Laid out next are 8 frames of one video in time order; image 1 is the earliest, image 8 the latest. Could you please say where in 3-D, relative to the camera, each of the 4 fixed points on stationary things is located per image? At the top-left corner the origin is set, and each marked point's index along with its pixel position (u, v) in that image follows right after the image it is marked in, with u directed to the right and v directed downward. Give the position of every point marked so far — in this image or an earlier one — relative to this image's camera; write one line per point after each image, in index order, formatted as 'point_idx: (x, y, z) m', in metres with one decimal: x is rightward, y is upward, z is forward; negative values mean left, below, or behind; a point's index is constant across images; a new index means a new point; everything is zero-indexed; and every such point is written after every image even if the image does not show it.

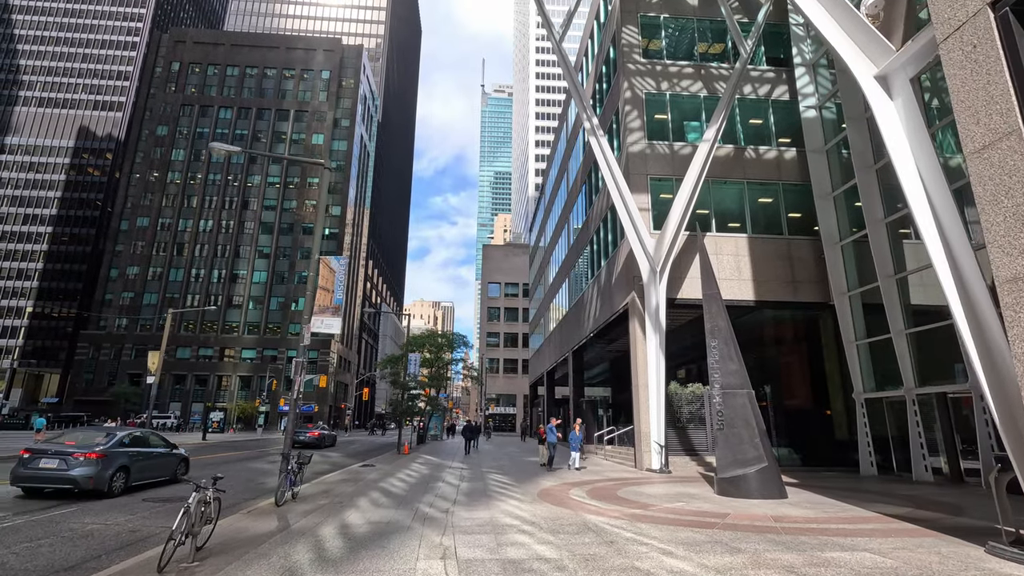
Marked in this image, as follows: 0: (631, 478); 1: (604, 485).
0: (+3.4, -5.4, +15.0) m
1: (+2.4, -5.0, +13.6) m
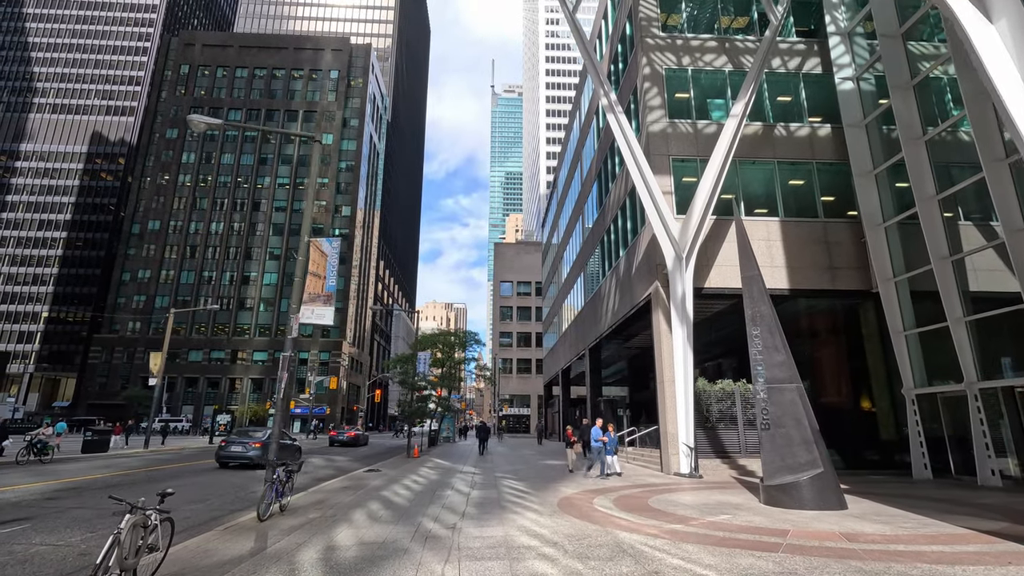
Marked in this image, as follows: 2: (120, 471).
0: (+3.8, -5.0, +13.6) m
1: (+2.7, -4.6, +12.2) m
2: (-11.8, -5.5, +16.3) m
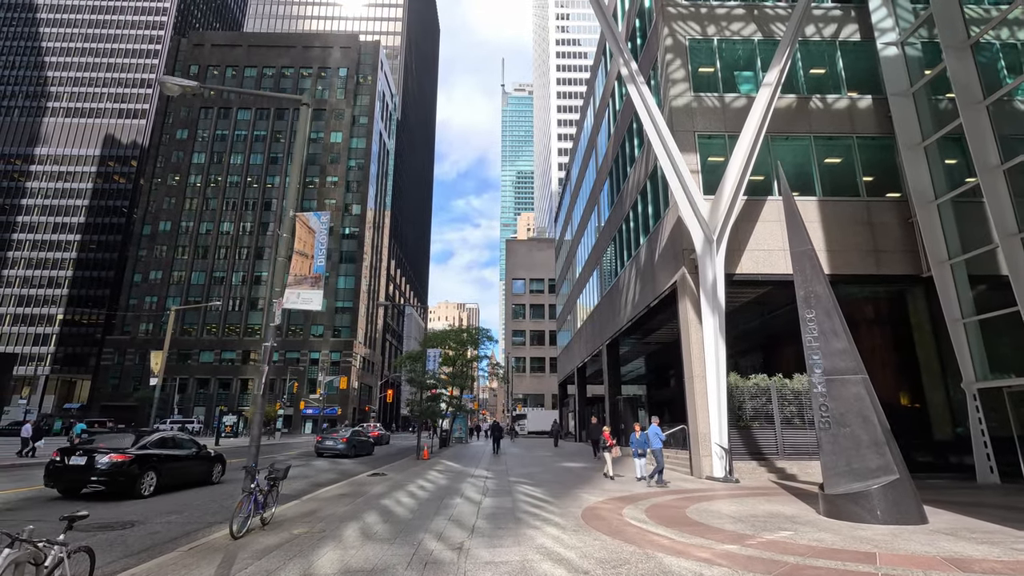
0: (+4.2, -4.6, +12.1) m
1: (+3.1, -4.3, +10.7) m
2: (-11.3, -5.3, +15.1) m
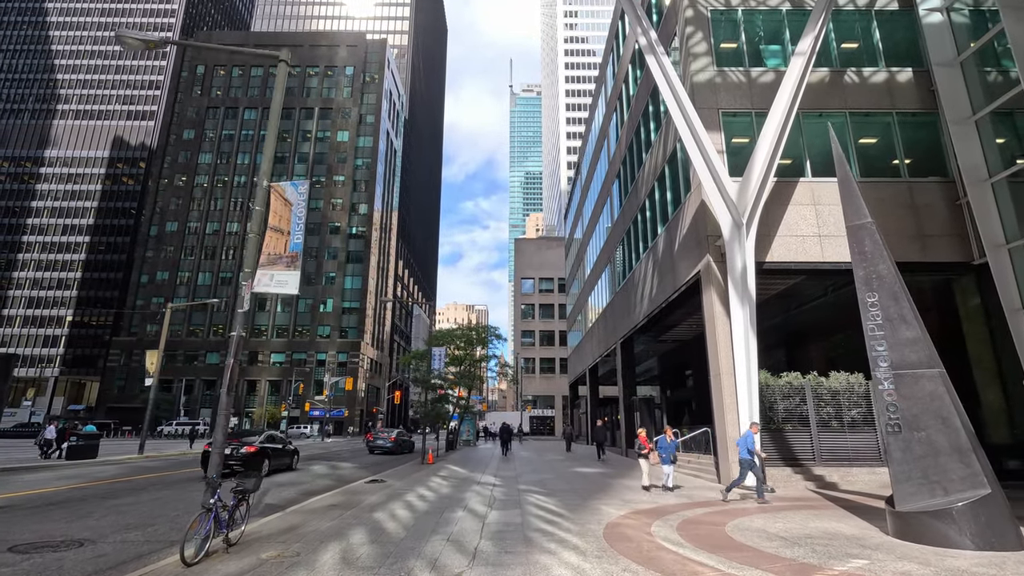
0: (+4.4, -4.3, +10.7) m
1: (+3.2, -4.0, +9.3) m
2: (-11.1, -5.0, +14.0) m
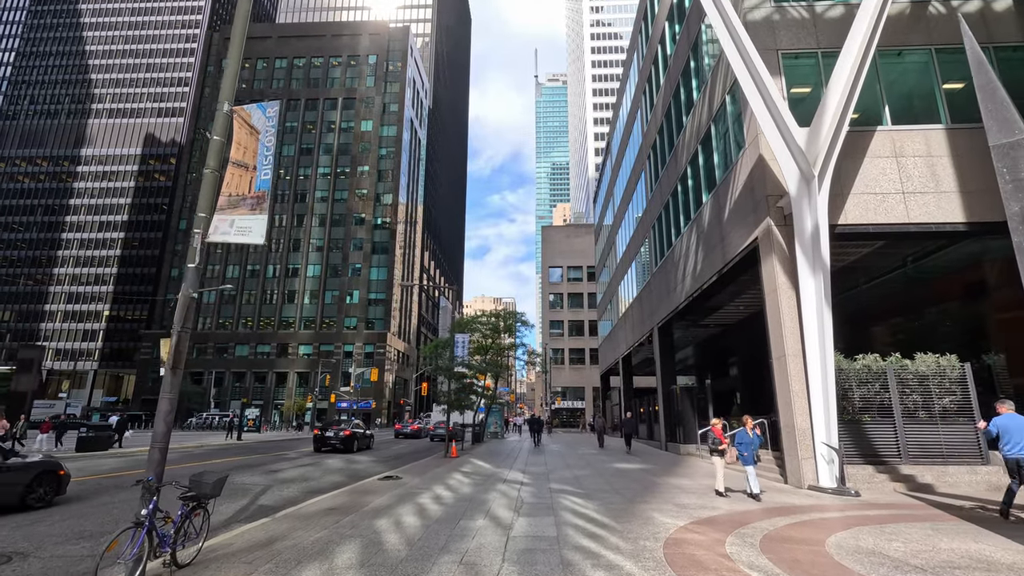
0: (+4.9, -3.6, +8.6) m
1: (+3.7, -3.3, +7.3) m
2: (-10.4, -4.5, +12.7) m
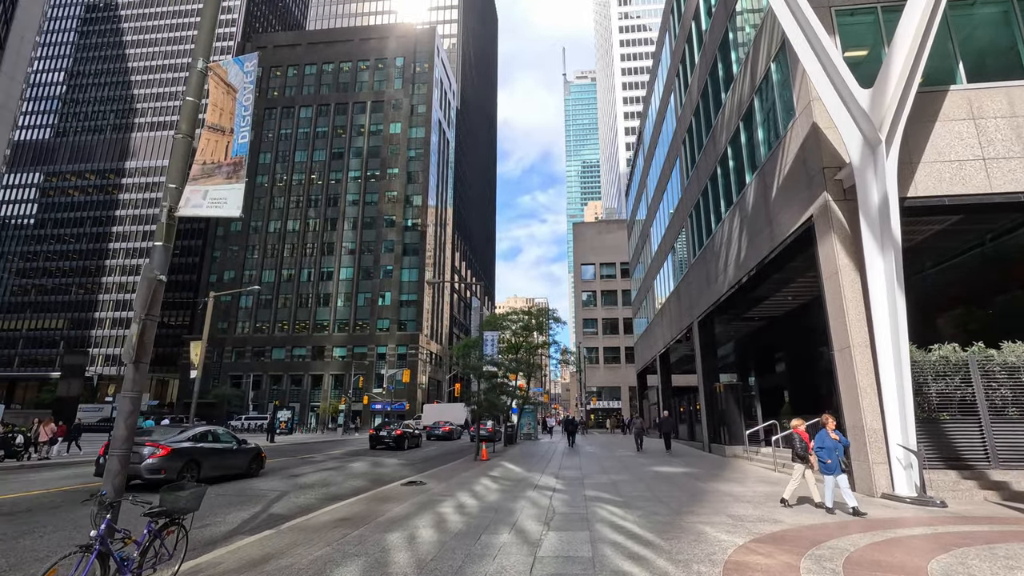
0: (+5.3, -3.3, +7.3) m
1: (+4.0, -3.0, +6.1) m
2: (-9.7, -4.4, +12.3) m
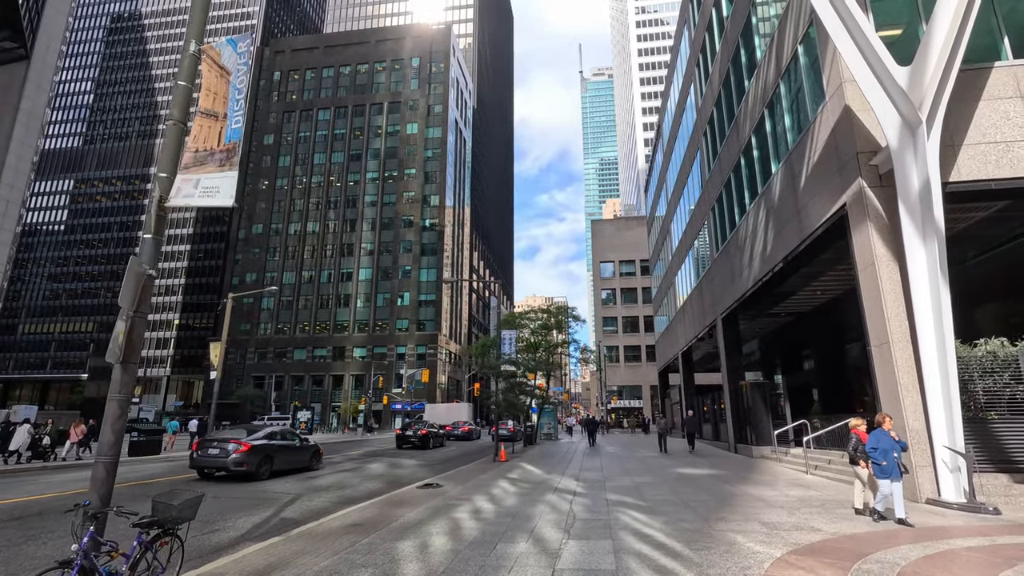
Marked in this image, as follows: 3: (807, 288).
0: (+5.5, -3.1, +6.7) m
1: (+4.2, -2.8, +5.5) m
2: (-9.3, -4.5, +12.2) m
3: (+10.2, 0.0, +18.6) m
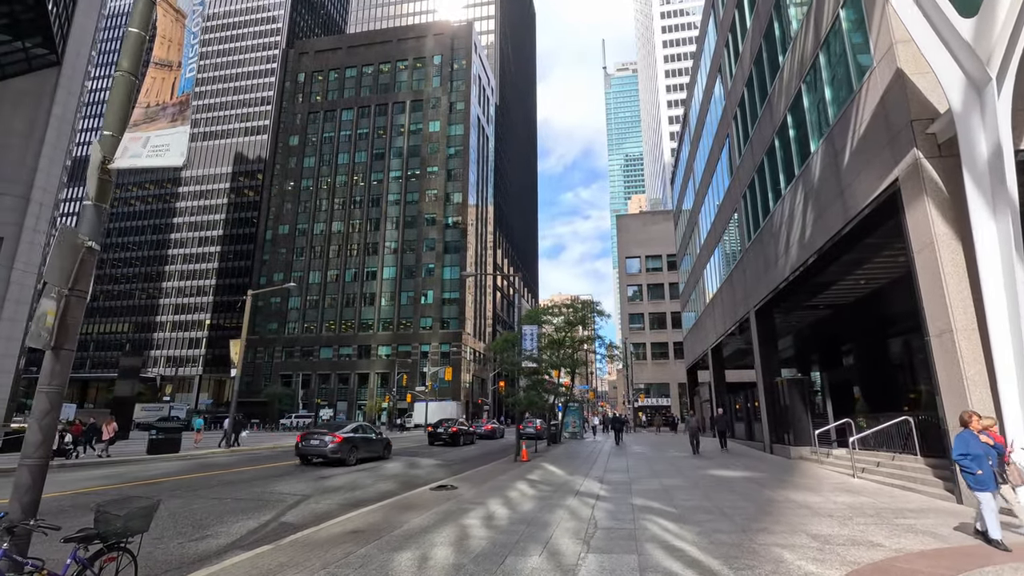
0: (+5.6, -2.9, +5.6) m
1: (+4.2, -2.6, +4.5) m
2: (-8.9, -4.3, +11.8) m
3: (+10.9, +0.4, +17.3) m
